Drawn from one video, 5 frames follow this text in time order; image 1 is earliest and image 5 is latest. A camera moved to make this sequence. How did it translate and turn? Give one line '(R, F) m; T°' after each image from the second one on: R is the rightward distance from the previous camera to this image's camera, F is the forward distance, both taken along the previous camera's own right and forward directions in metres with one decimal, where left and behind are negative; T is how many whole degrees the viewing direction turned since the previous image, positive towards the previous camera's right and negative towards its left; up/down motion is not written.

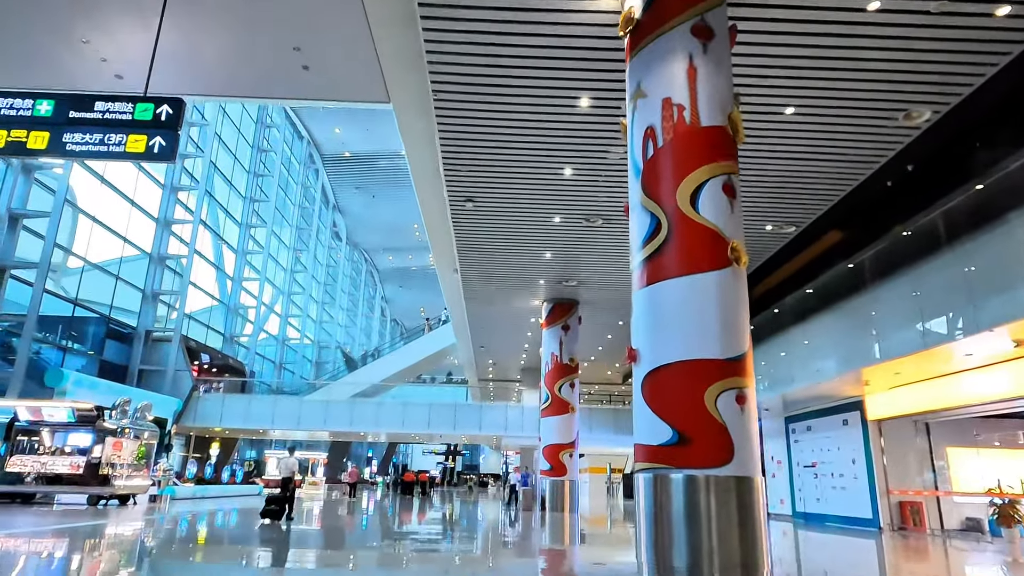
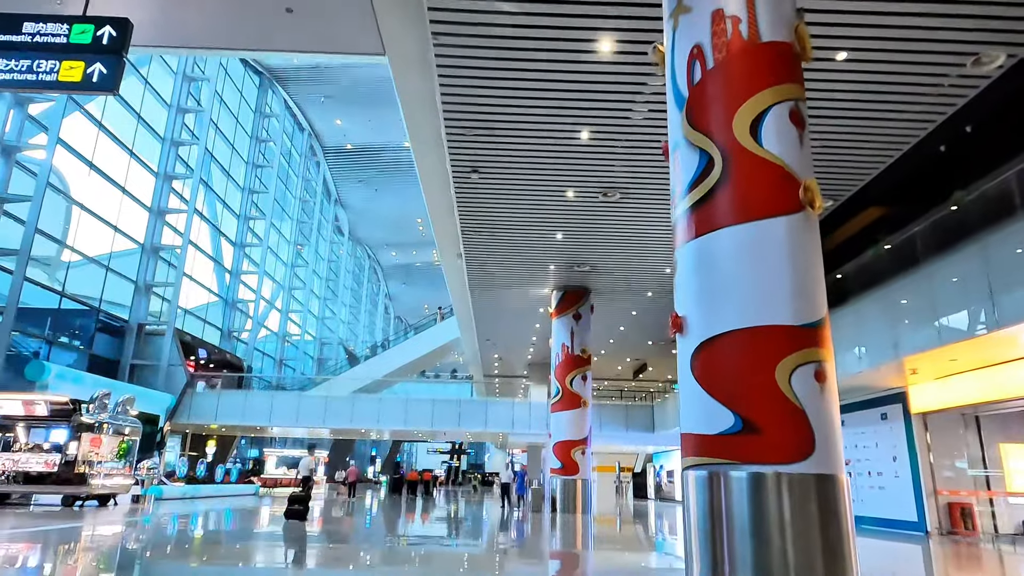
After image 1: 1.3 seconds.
(-0.1, +0.9) m; 0°
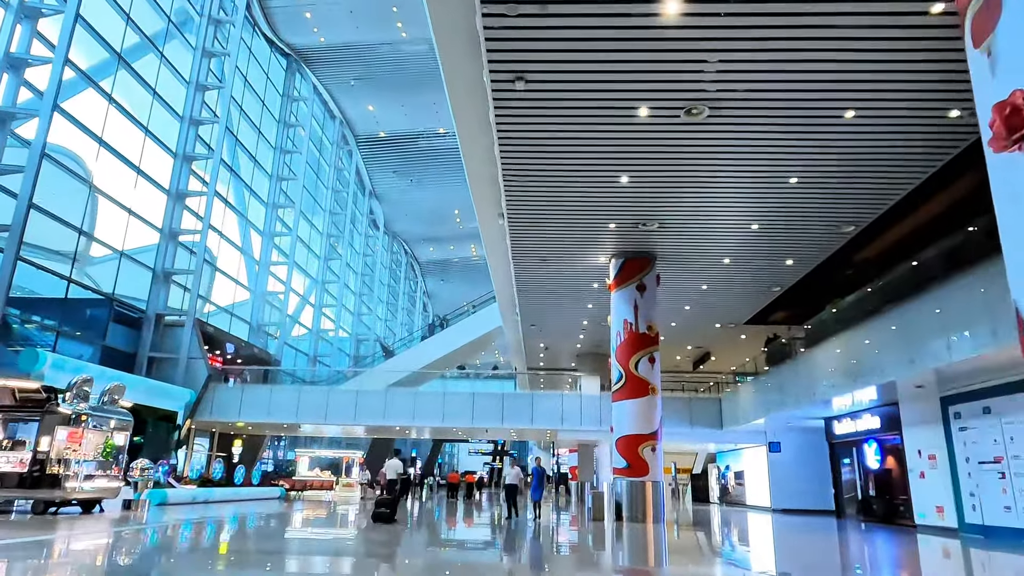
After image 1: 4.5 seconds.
(-0.2, +2.0) m; -3°
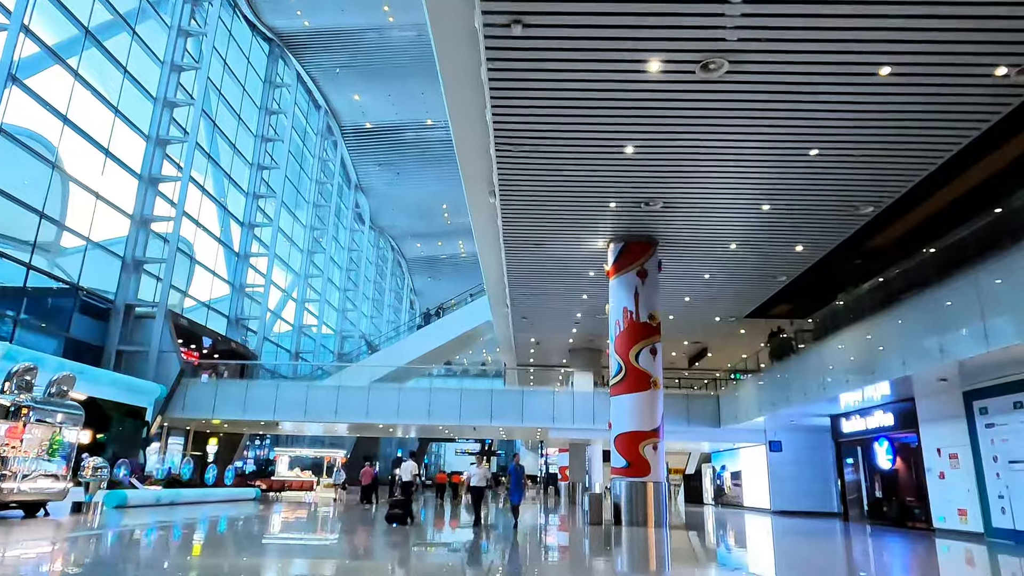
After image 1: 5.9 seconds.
(-0.1, +0.8) m; +1°
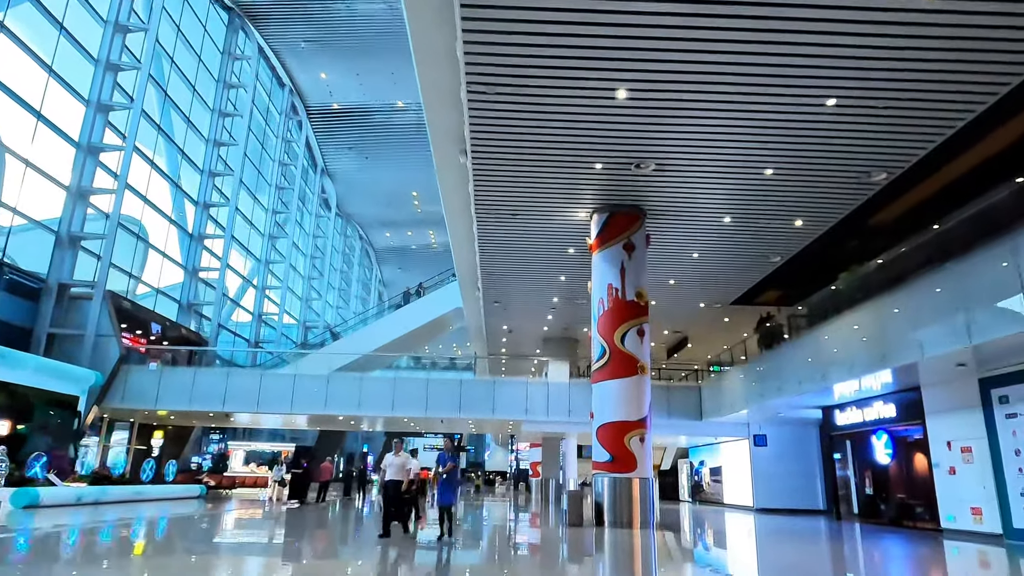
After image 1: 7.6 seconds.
(0.0, +1.1) m; +3°
